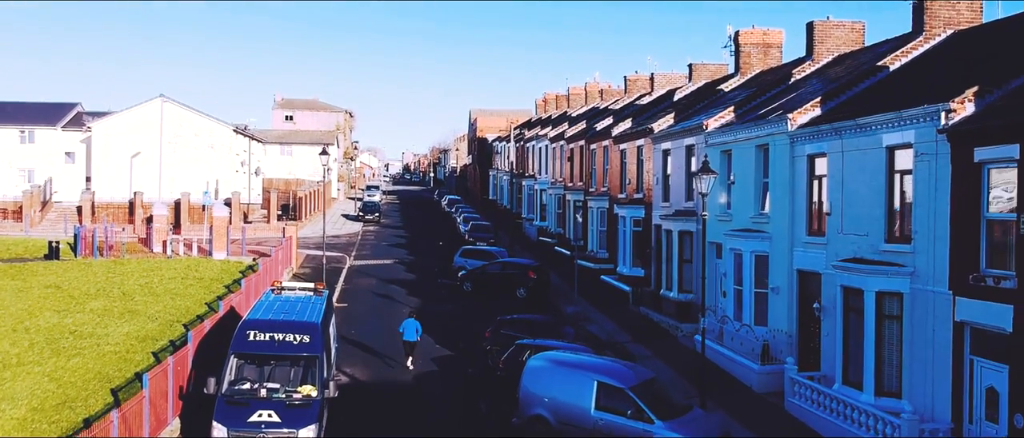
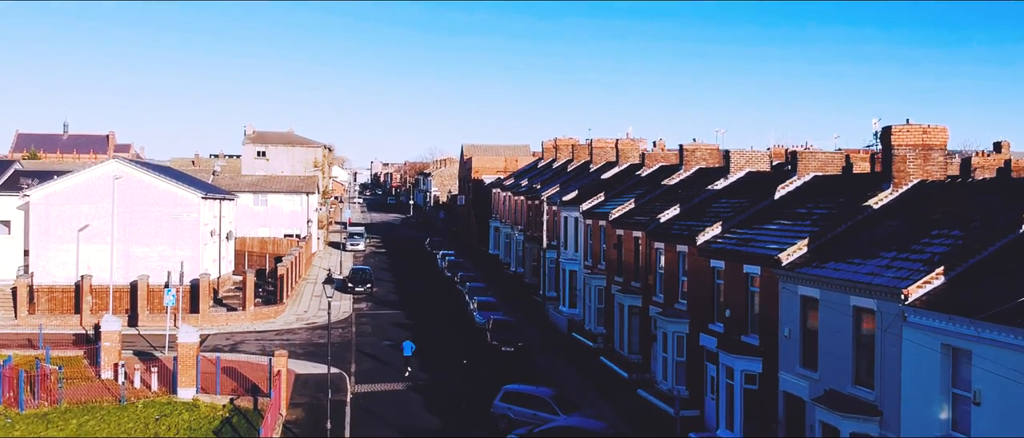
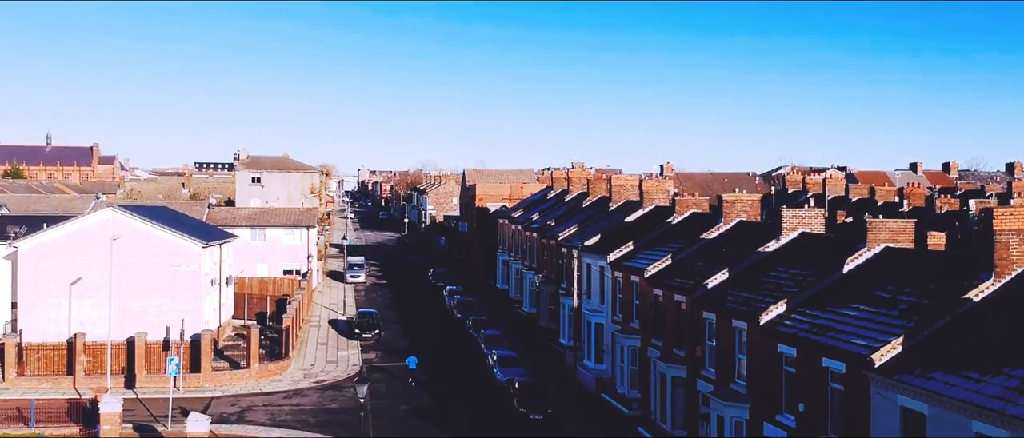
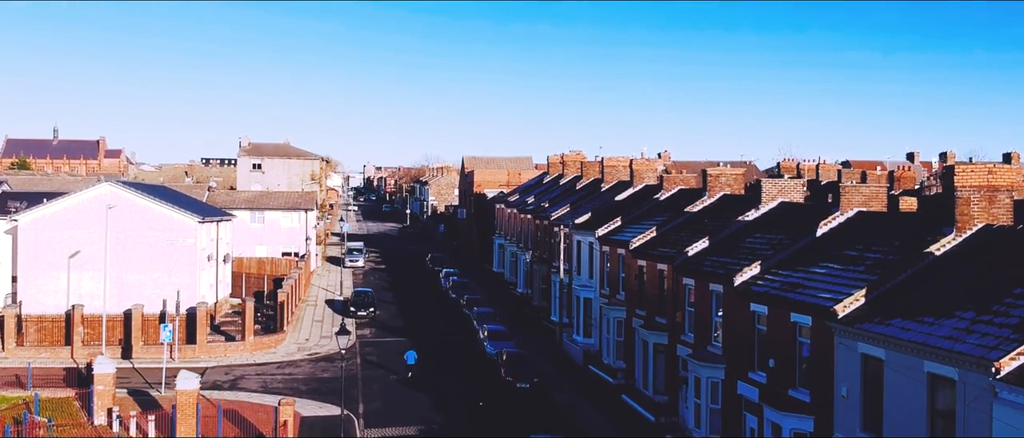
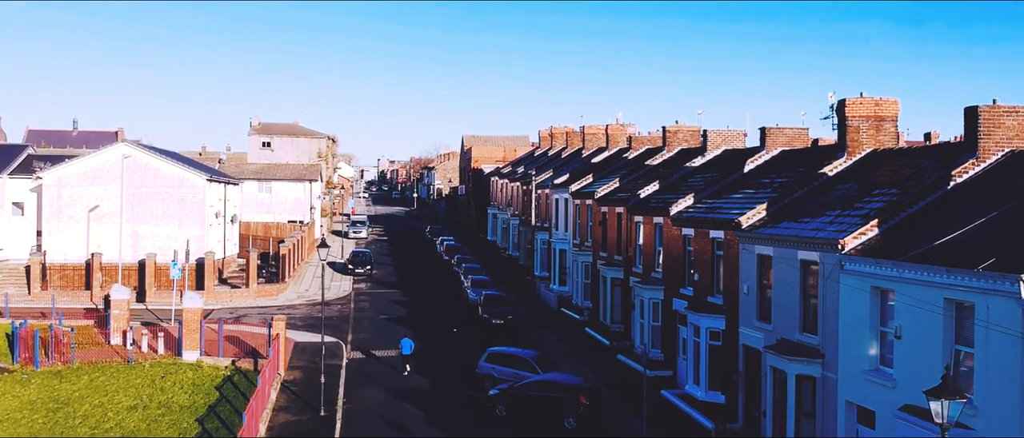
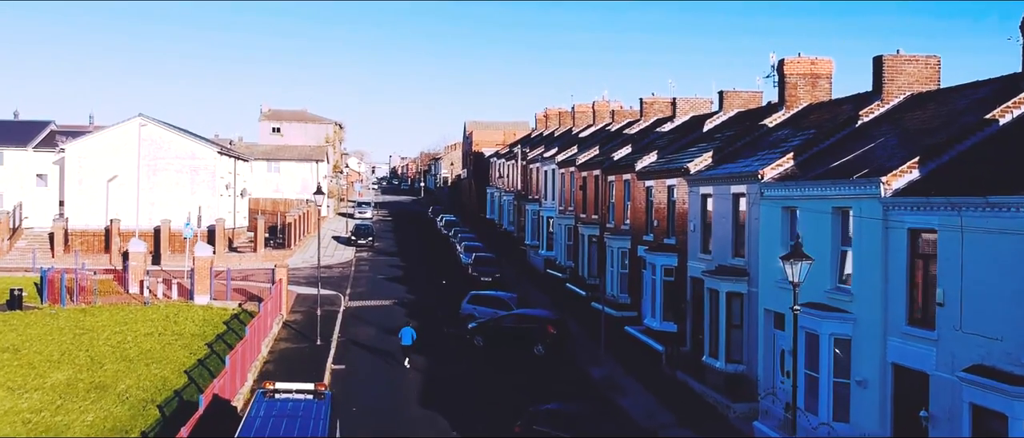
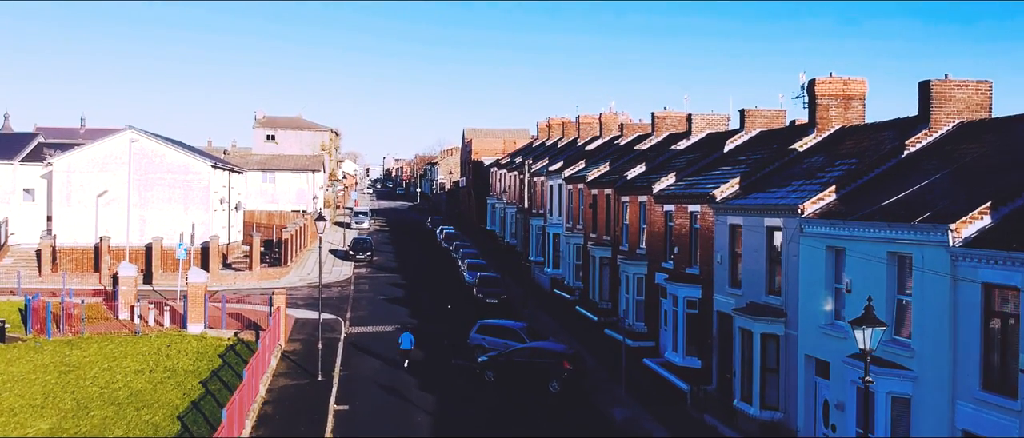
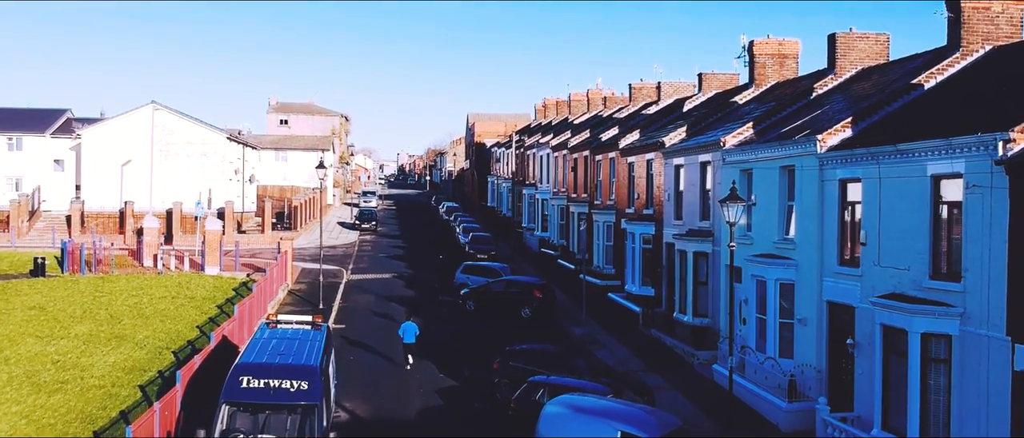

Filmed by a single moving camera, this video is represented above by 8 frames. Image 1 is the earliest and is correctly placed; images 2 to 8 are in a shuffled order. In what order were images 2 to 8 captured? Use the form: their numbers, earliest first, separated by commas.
8, 6, 7, 5, 2, 4, 3
